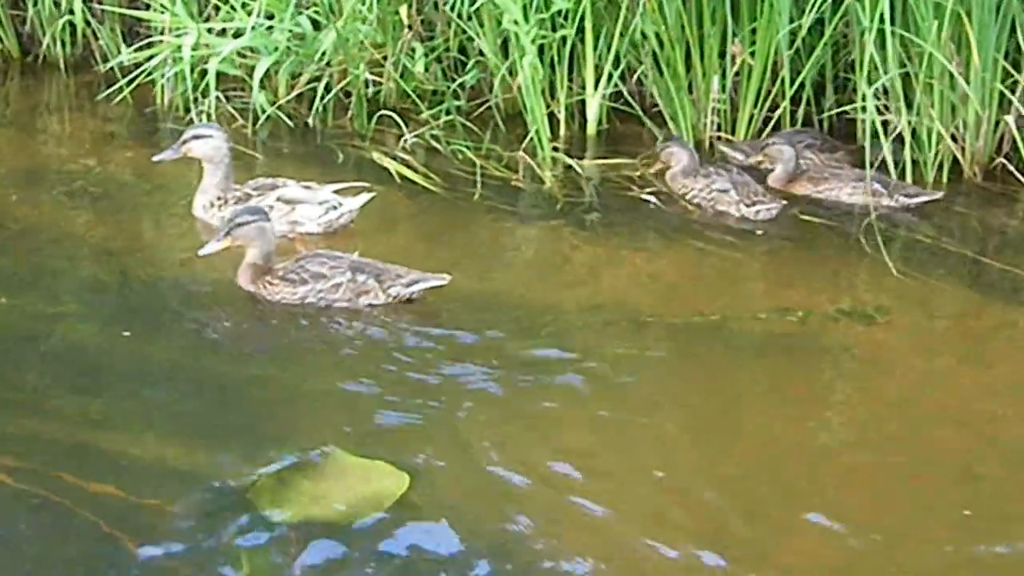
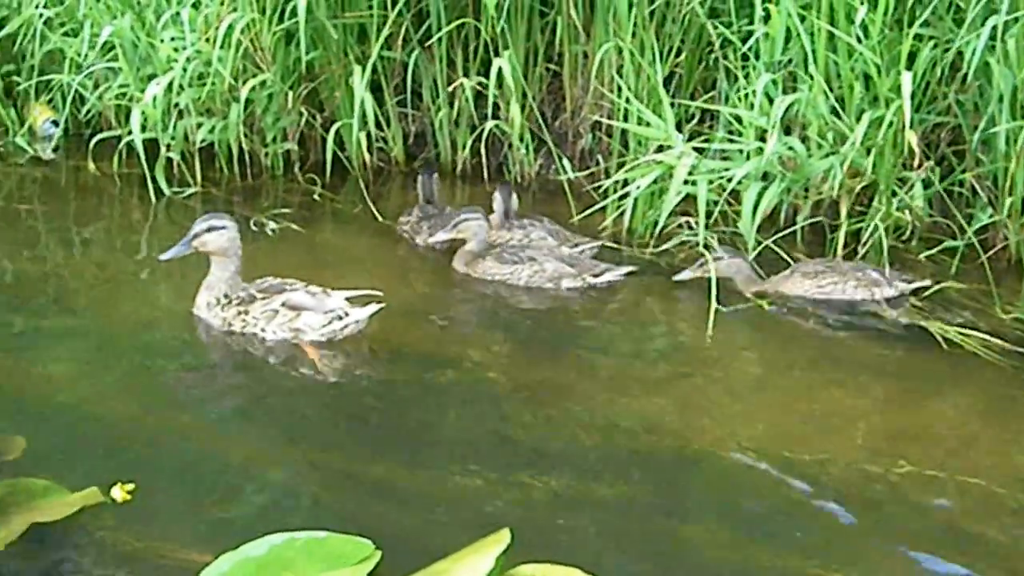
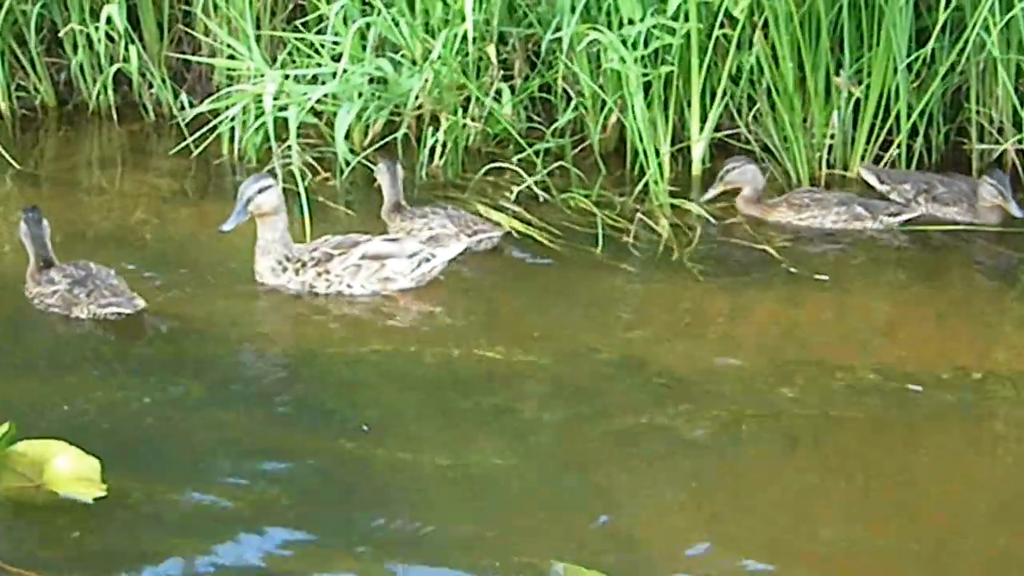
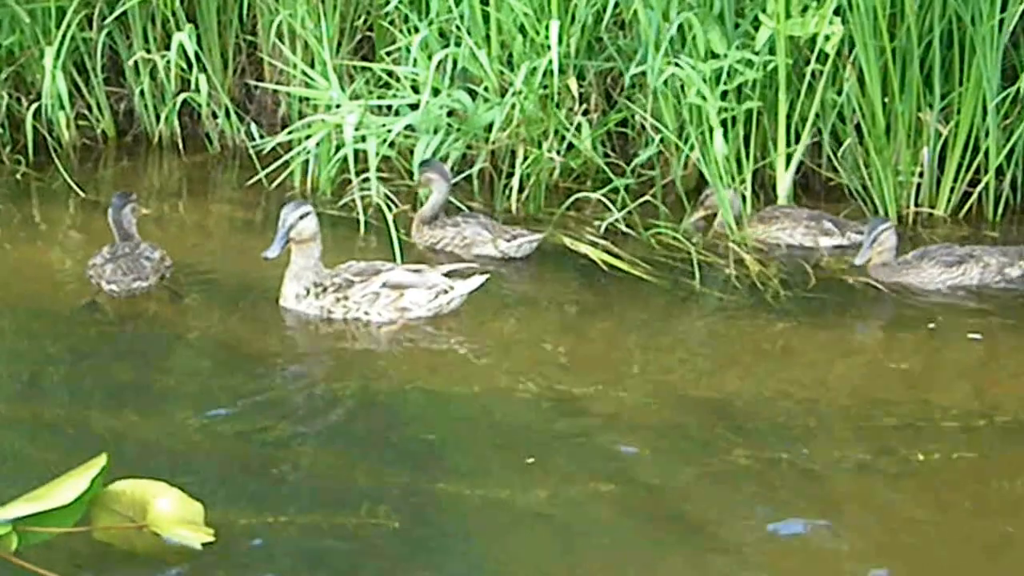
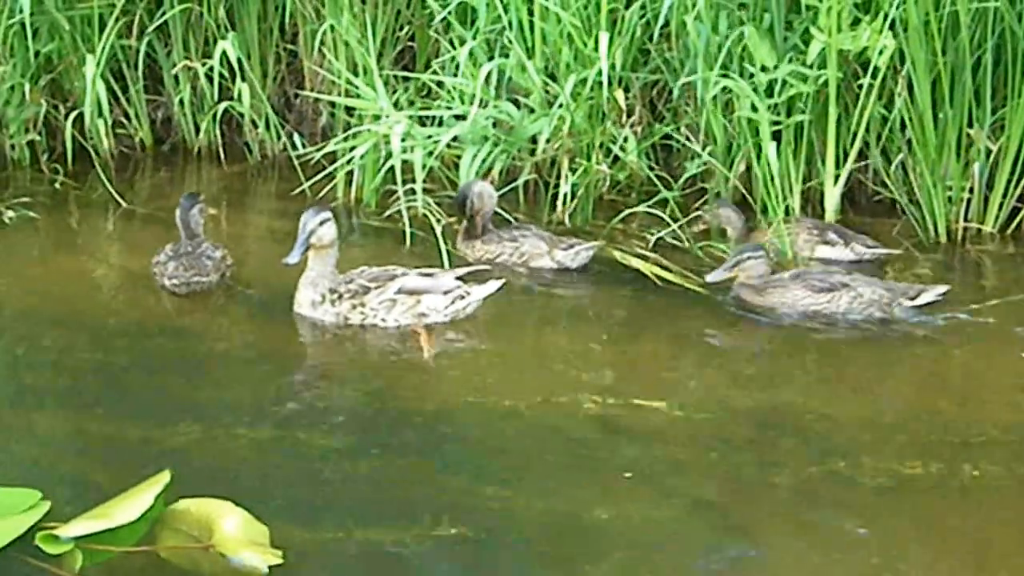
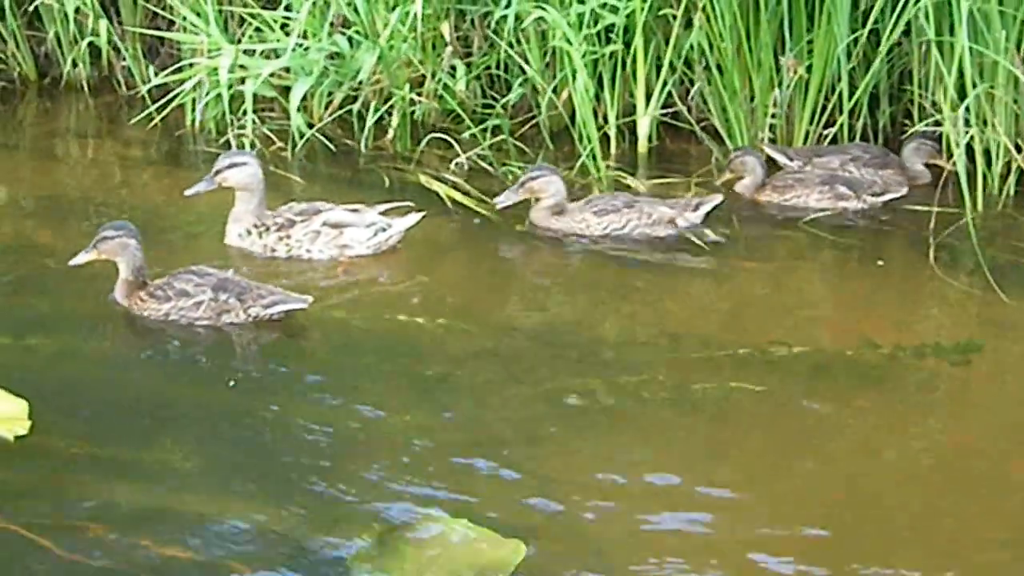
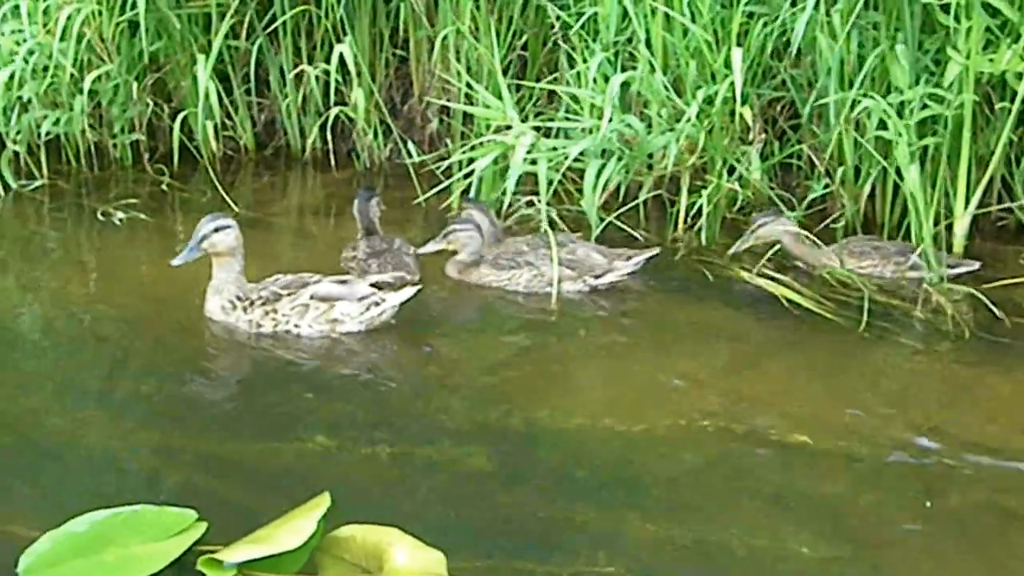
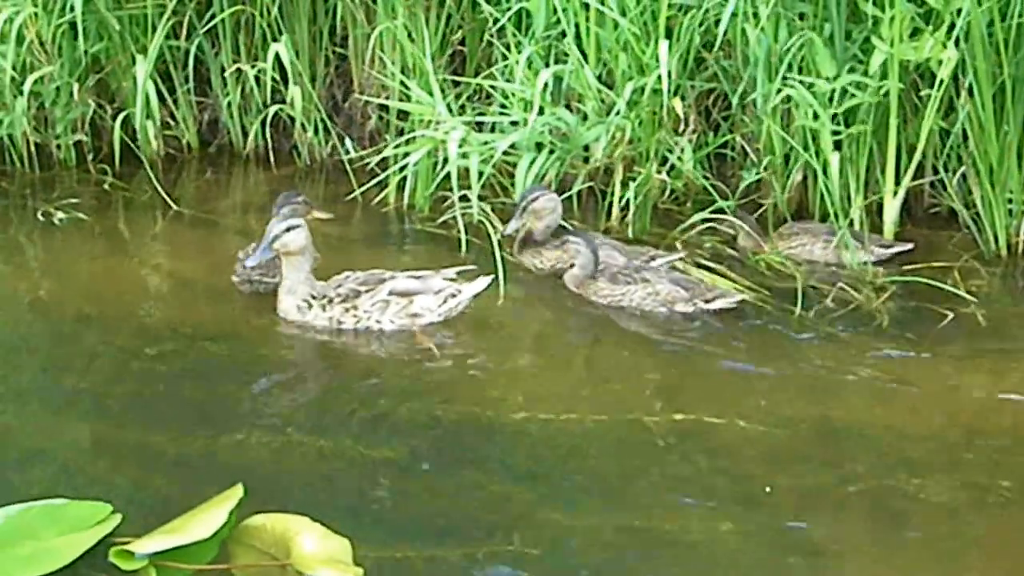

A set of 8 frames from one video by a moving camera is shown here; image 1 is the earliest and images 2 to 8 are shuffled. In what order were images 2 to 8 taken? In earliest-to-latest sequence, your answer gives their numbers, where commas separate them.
6, 3, 4, 5, 8, 7, 2
